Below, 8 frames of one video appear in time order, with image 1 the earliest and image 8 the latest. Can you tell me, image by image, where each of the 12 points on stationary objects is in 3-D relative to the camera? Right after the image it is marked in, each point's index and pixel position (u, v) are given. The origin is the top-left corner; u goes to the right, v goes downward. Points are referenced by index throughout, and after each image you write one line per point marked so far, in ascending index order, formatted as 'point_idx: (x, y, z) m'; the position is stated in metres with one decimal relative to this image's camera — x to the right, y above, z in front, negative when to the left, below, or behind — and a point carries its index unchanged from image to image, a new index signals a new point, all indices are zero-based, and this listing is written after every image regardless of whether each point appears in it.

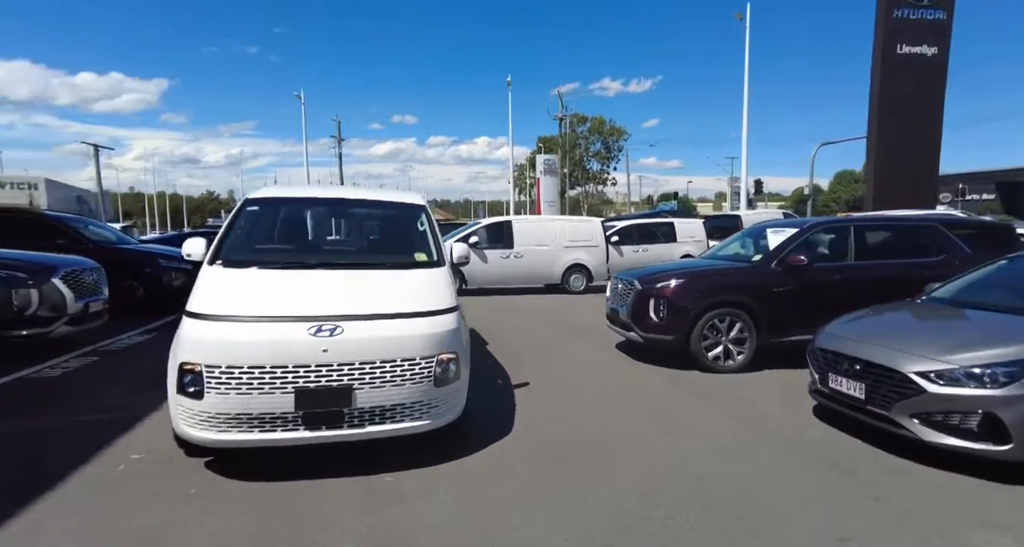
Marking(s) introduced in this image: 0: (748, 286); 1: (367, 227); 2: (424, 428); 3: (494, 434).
0: (+2.5, -0.1, +6.2) m
1: (-1.3, +0.4, +4.9) m
2: (-0.6, -1.0, +3.7) m
3: (-0.1, -1.2, +4.6) m
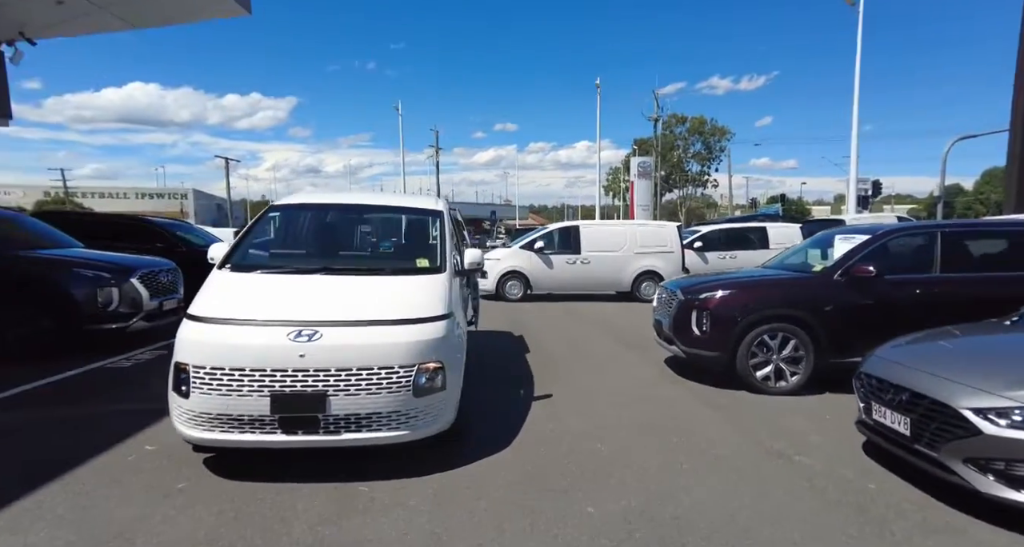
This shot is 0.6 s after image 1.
0: (+2.8, -0.2, +5.6) m
1: (-1.2, +0.4, +4.9) m
2: (-0.7, -1.0, +3.6) m
3: (-0.1, -1.3, +4.4) m
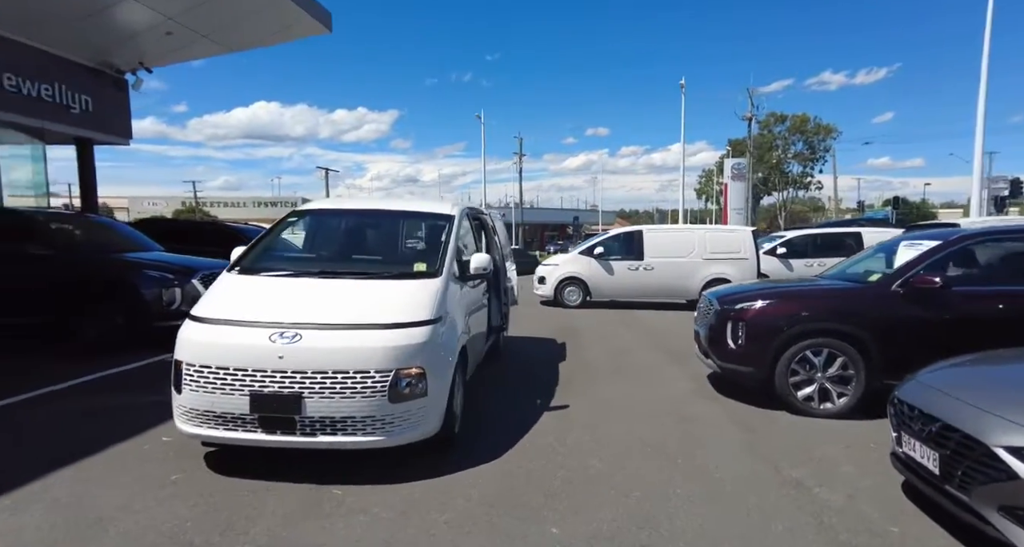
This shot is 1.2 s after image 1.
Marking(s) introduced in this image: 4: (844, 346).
0: (+2.9, -0.3, +5.0) m
1: (-1.1, +0.3, +5.0) m
2: (-0.8, -1.1, +3.6) m
3: (-0.1, -1.3, +4.3) m
4: (+2.8, -0.6, +5.0) m
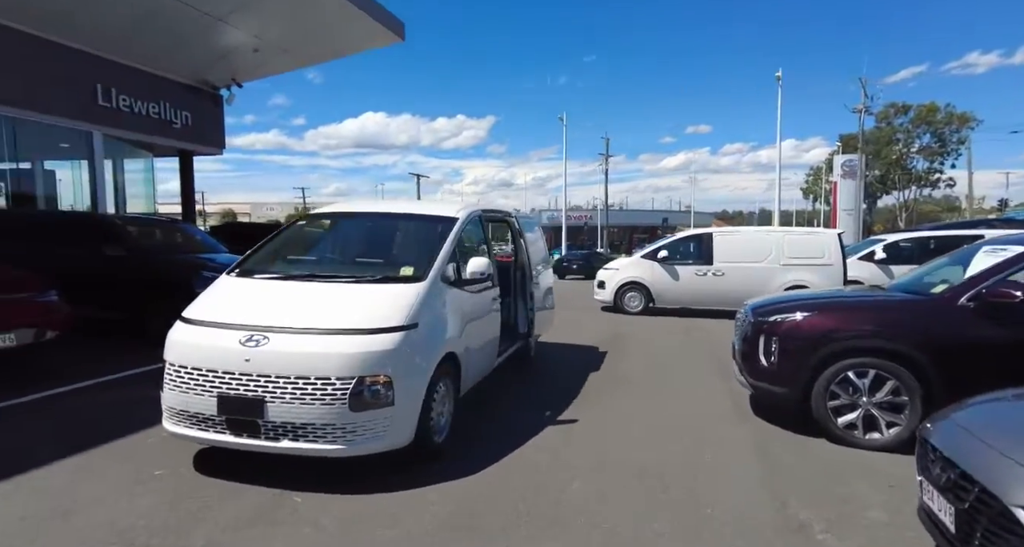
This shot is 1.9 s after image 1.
0: (+2.9, -0.4, +4.3) m
1: (-1.1, +0.3, +4.9) m
2: (-1.0, -1.1, +3.5) m
3: (-0.3, -1.4, +4.1) m
4: (+2.8, -0.7, +4.3) m
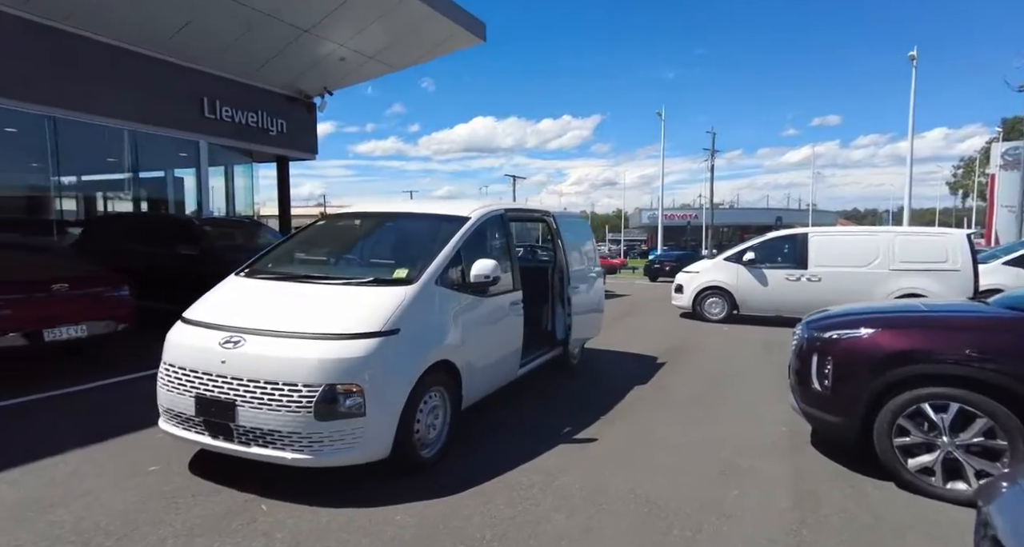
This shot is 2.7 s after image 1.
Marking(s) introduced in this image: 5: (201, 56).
0: (+2.8, -0.5, +3.3) m
1: (-1.0, +0.3, +4.8) m
2: (-1.2, -1.1, +3.4) m
3: (-0.3, -1.4, +3.8) m
4: (+2.7, -0.7, +3.4) m
5: (-6.4, +4.4, +12.0) m
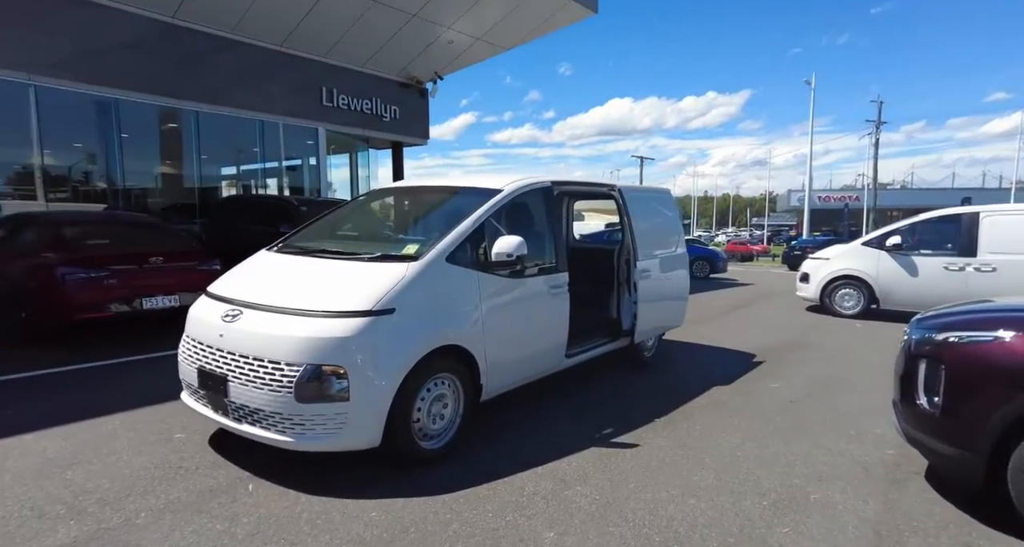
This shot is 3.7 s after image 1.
0: (+2.7, -0.4, +2.2) m
1: (-0.6, +0.5, +4.5) m
2: (-1.2, -0.9, +3.2) m
3: (-0.3, -1.2, +3.4) m
4: (+2.6, -0.7, +2.2) m
5: (-4.1, +4.9, +12.6) m
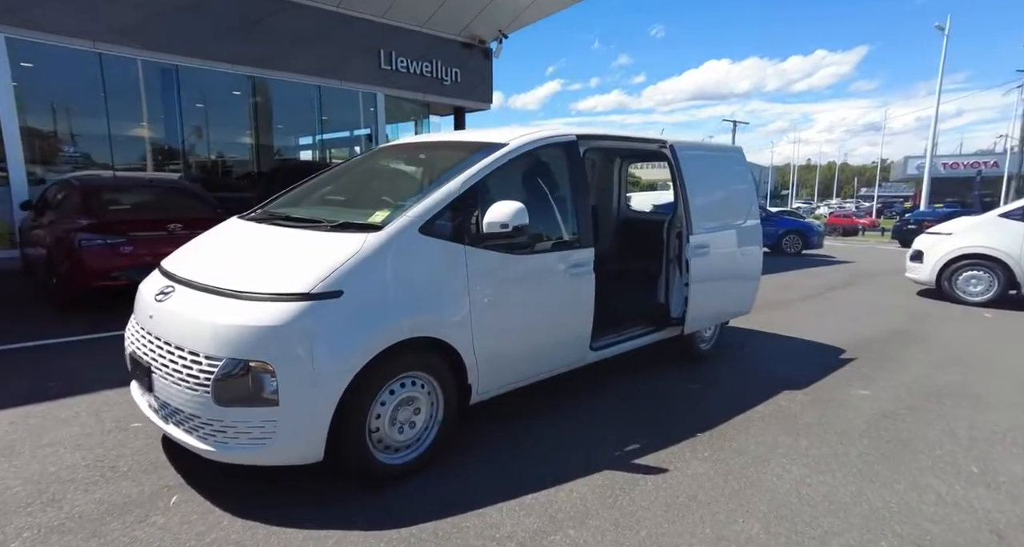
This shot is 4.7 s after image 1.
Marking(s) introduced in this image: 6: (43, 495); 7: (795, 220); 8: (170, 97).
0: (+2.4, -0.4, +1.0) m
1: (-0.6, +0.6, +3.7) m
2: (-1.3, -0.8, +2.6) m
3: (-0.4, -1.1, +2.7) m
4: (+2.3, -0.7, +1.1) m
5: (-2.7, +5.5, +12.1) m
6: (-2.1, -1.0, +2.8) m
7: (+6.8, +1.3, +14.1) m
8: (-6.0, +3.1, +10.3) m
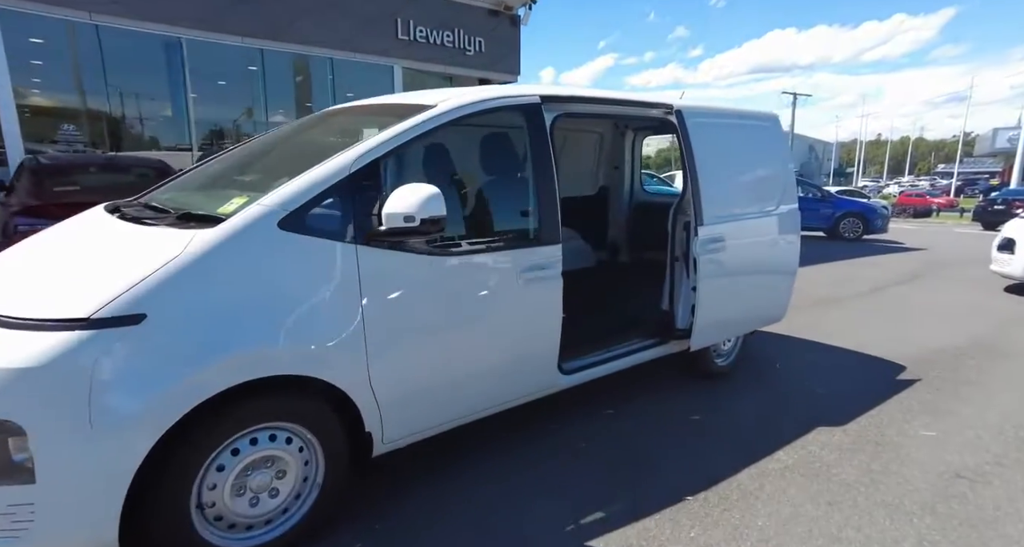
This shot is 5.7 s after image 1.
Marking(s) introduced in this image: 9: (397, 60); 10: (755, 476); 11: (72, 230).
0: (+1.8, -0.5, 0.0) m
1: (-0.9, +0.6, +2.9) m
2: (-1.7, -0.9, +1.9) m
3: (-0.8, -1.2, +1.9) m
4: (+1.7, -0.8, +0.1) m
5: (-2.3, +5.8, +11.2) m
6: (-2.5, -1.1, +2.1) m
7: (+7.4, +1.5, +12.5) m
8: (-5.7, +3.3, +9.8) m
9: (-2.3, +4.4, +12.0) m
10: (+1.3, -0.9, +2.9) m
11: (-1.8, +0.1, +2.5) m
